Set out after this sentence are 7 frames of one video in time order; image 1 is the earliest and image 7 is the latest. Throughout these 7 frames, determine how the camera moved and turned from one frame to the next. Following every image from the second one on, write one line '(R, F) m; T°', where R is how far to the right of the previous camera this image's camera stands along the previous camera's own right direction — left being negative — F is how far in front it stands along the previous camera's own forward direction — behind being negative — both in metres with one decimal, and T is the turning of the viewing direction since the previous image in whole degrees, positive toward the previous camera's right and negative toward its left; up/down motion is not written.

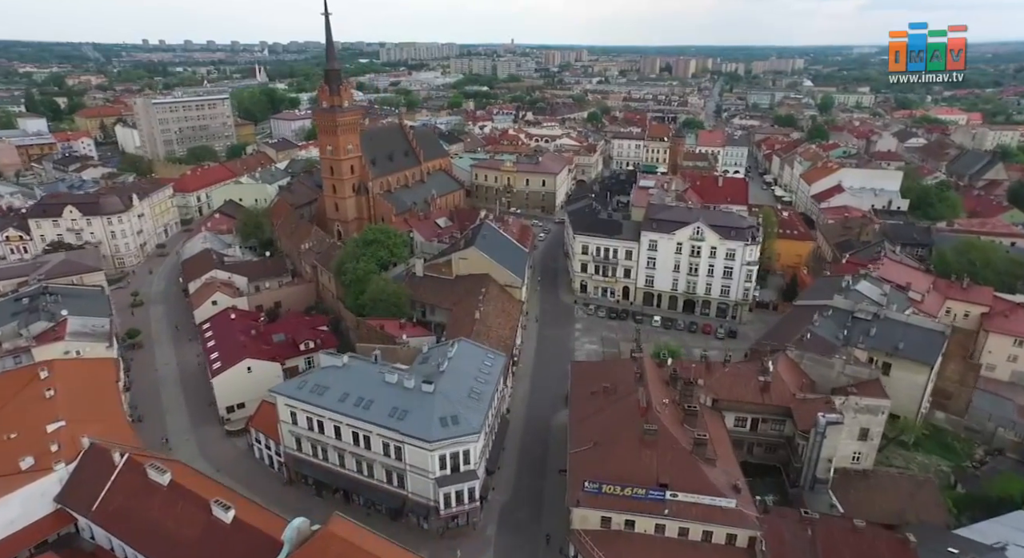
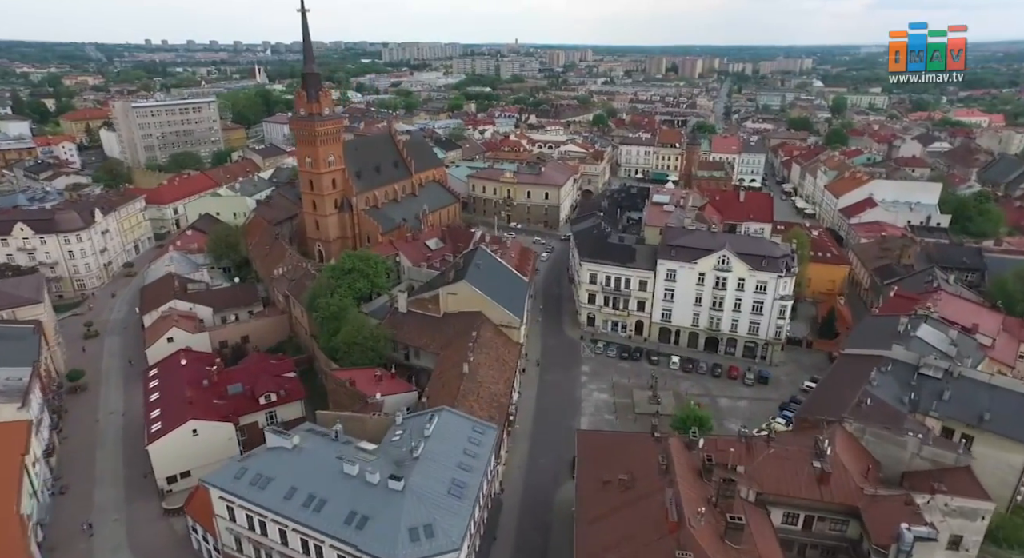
(+0.6, +8.1) m; 0°
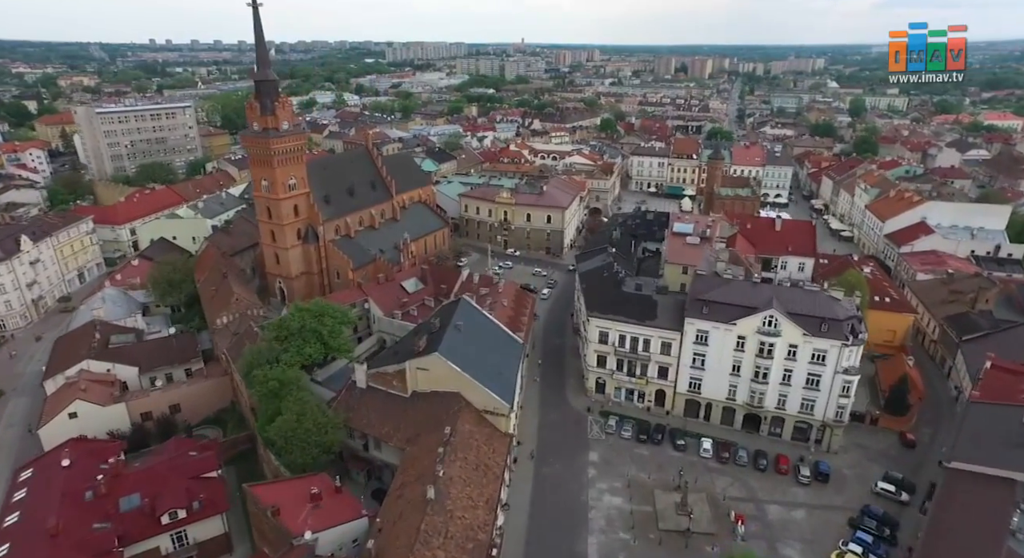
(+1.3, +11.5) m; -1°
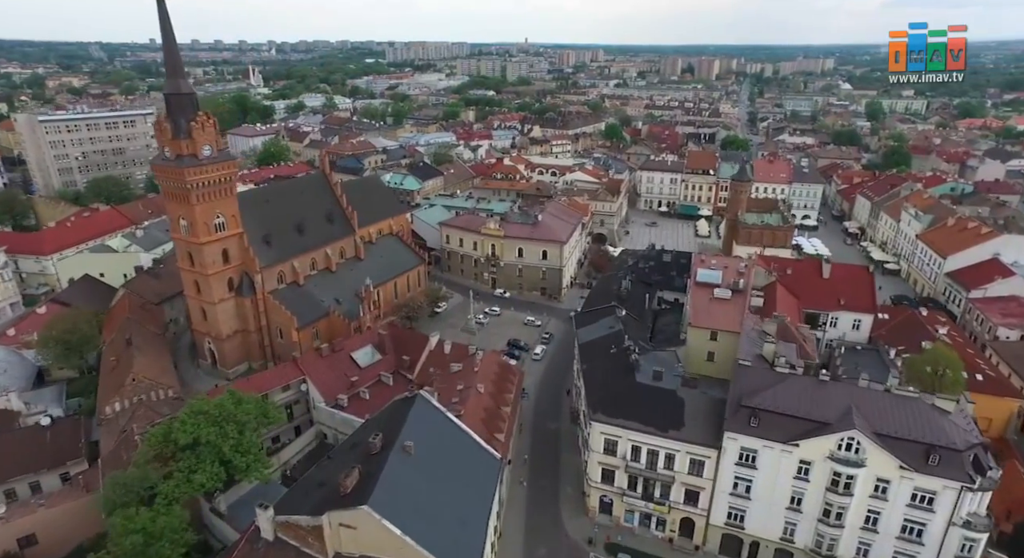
(+1.8, +12.6) m; 0°
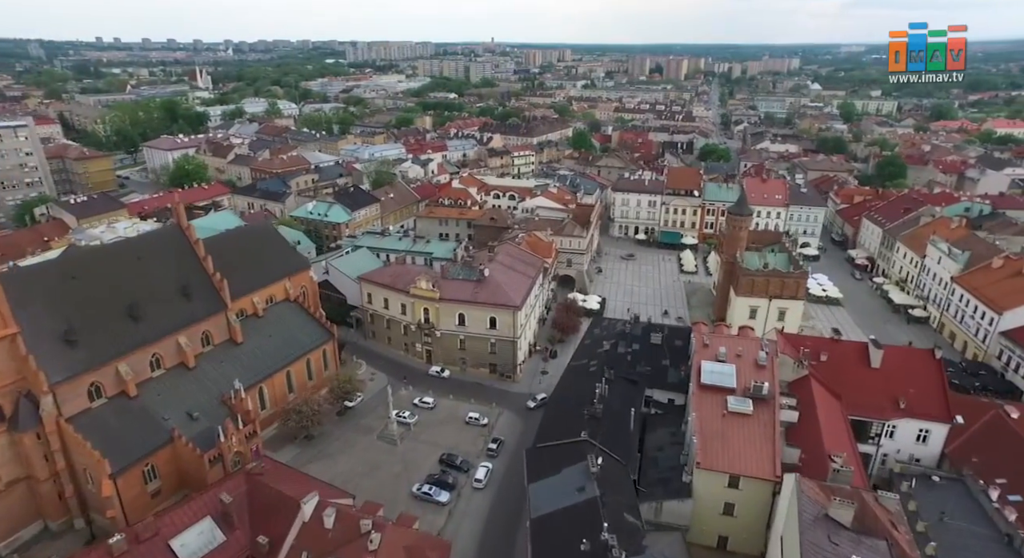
(+3.2, +16.1) m; +3°
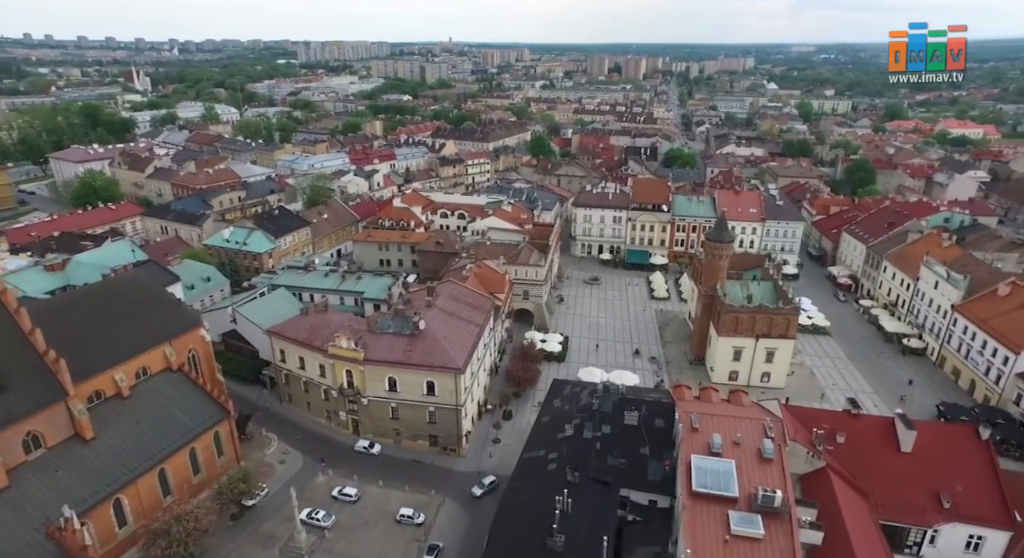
(+1.9, +9.2) m; +4°
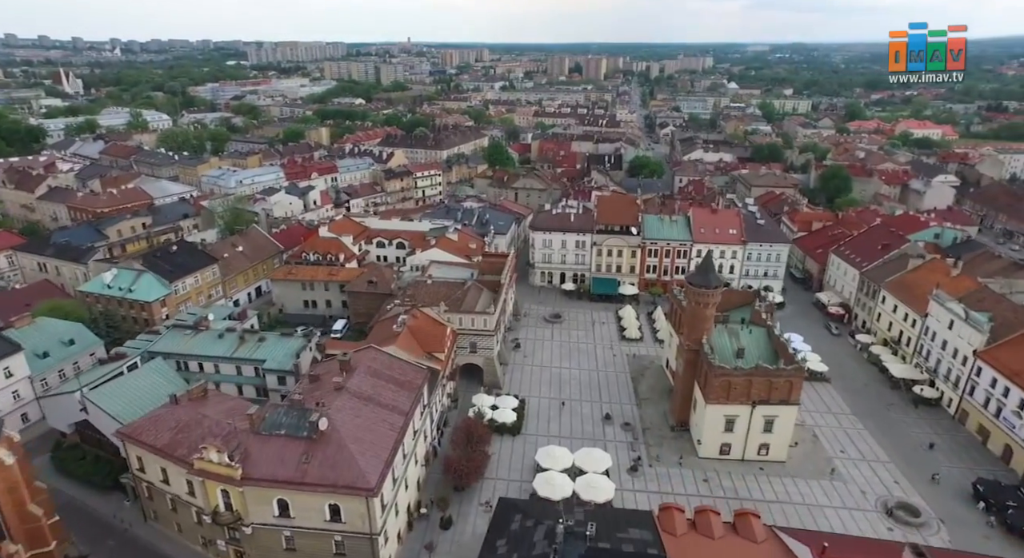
(+2.2, +10.4) m; +3°
